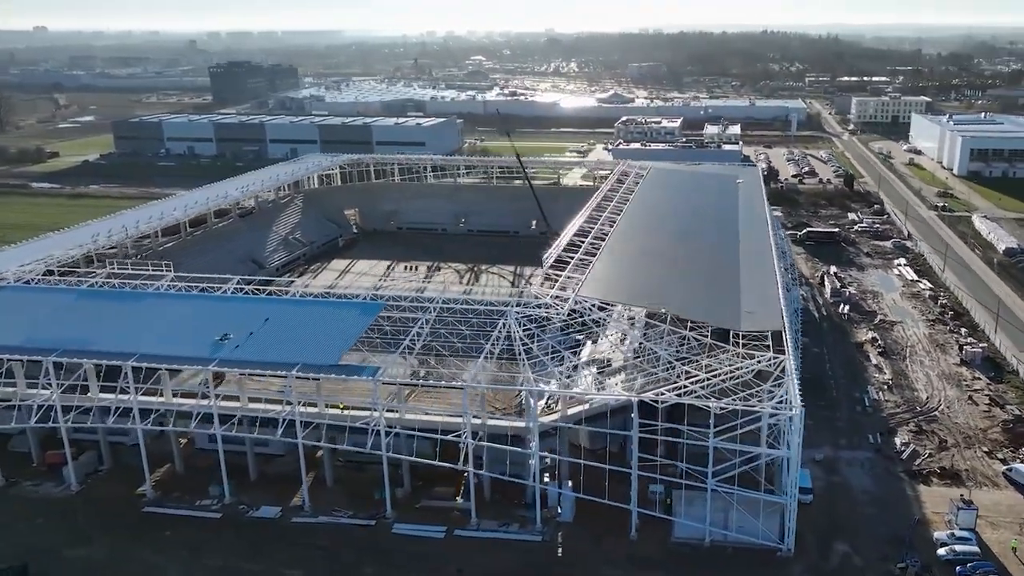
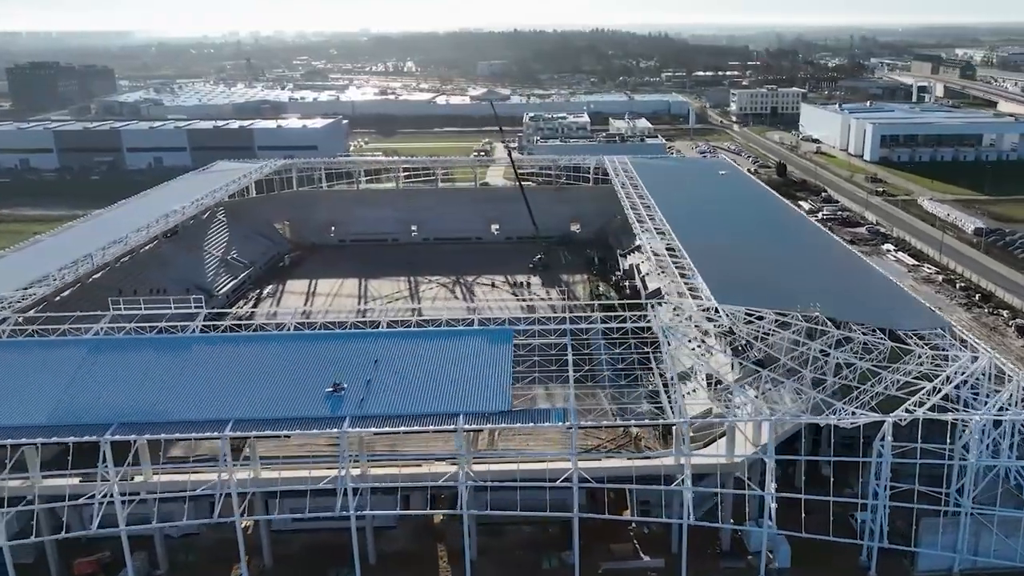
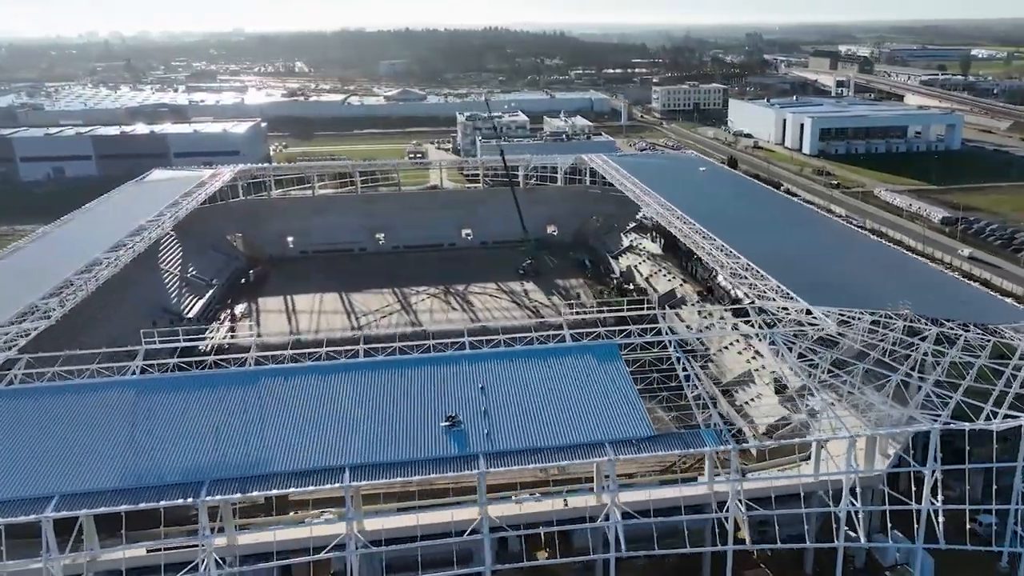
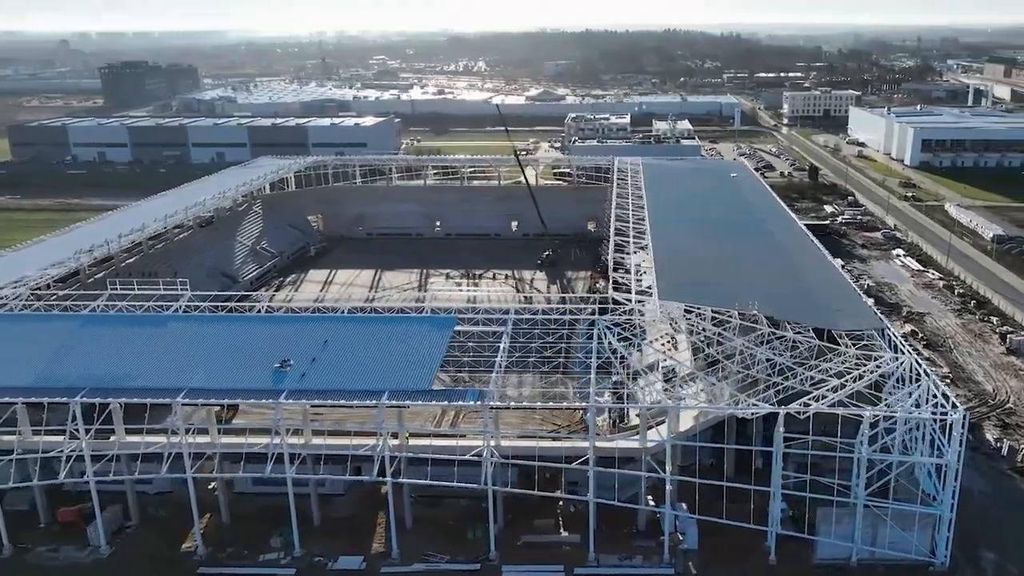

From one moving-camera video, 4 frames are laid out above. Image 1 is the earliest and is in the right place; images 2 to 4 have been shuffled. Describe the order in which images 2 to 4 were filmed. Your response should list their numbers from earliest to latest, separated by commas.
4, 2, 3
